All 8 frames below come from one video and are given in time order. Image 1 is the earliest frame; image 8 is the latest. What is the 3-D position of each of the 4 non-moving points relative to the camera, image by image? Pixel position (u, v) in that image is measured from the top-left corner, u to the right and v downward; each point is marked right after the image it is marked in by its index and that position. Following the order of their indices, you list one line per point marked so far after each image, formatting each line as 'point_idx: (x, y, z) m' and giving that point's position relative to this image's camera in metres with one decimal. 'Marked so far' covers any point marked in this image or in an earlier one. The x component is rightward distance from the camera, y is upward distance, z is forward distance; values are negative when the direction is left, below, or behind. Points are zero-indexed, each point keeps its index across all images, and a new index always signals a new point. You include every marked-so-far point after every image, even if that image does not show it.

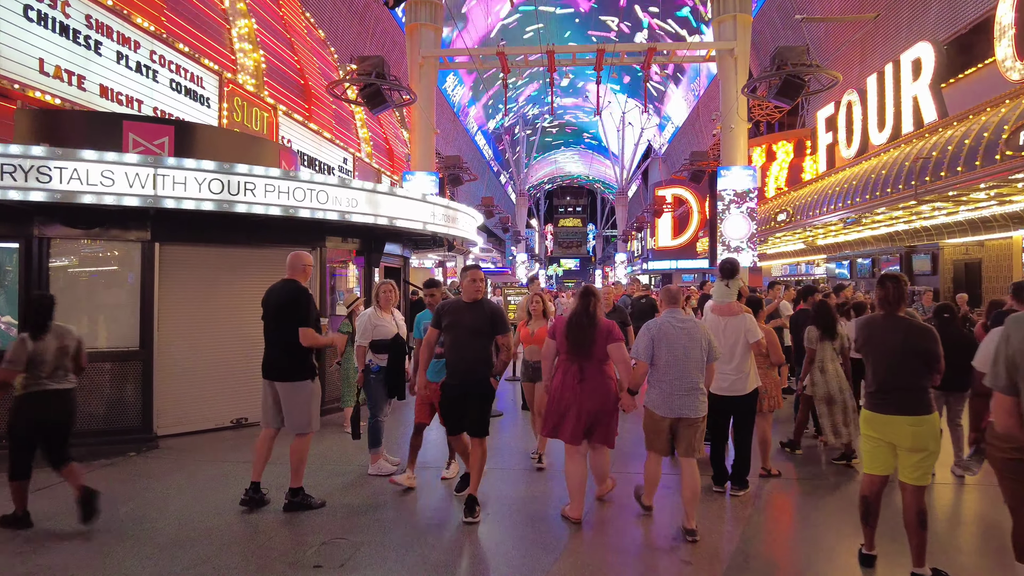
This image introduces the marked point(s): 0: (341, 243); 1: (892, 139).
0: (-2.4, +0.6, +8.2) m
1: (+11.3, +4.4, +17.4) m
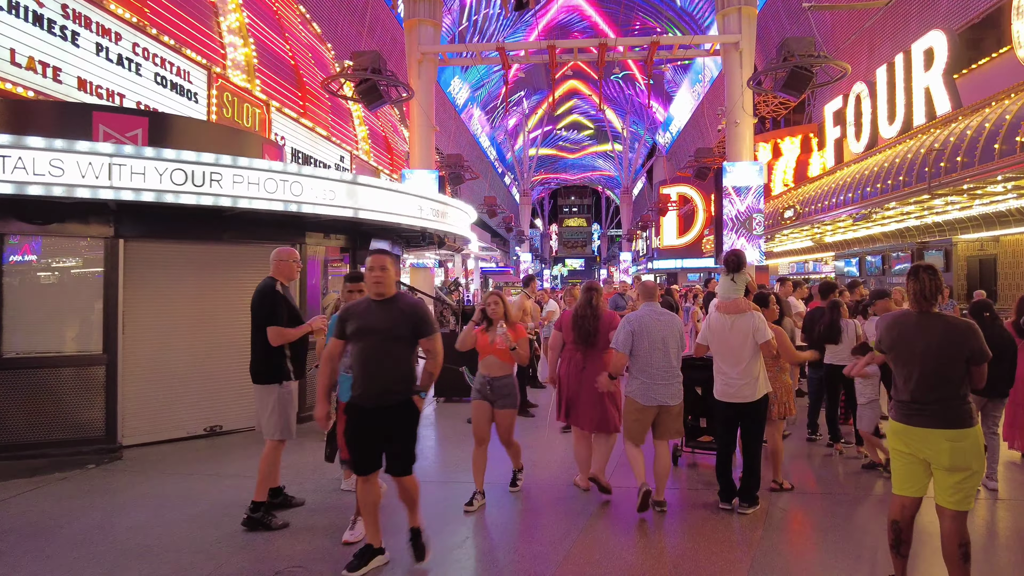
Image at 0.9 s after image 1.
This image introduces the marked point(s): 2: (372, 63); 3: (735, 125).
0: (-2.5, +0.6, +7.8) m
1: (+11.2, +4.4, +16.8) m
2: (-3.7, +6.1, +15.9) m
3: (+6.3, +4.5, +16.8) m
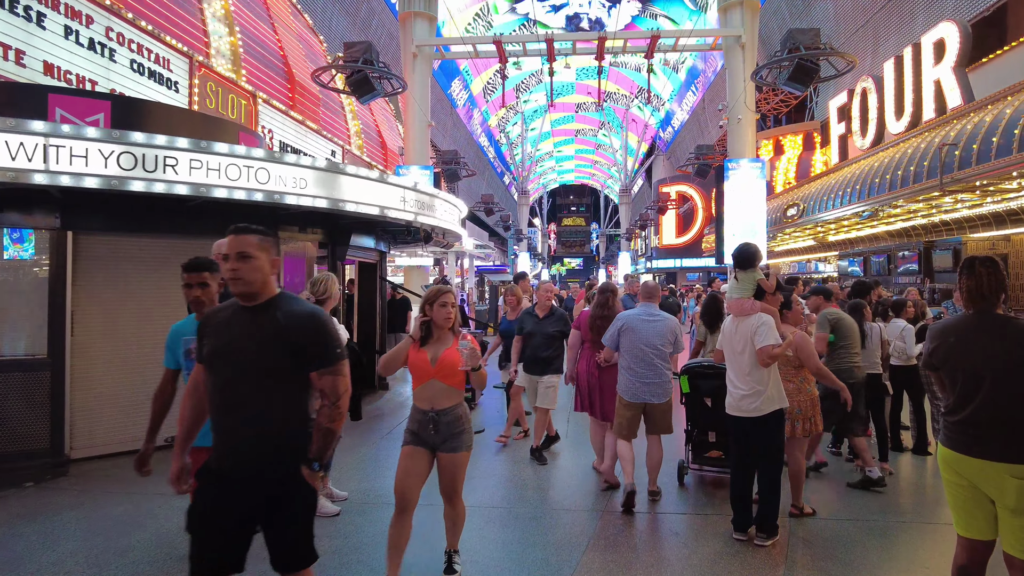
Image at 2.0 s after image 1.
0: (-2.6, +0.7, +7.2) m
1: (+11.1, +4.4, +16.3) m
2: (-3.8, +6.1, +15.3) m
3: (+6.2, +4.5, +16.3) m
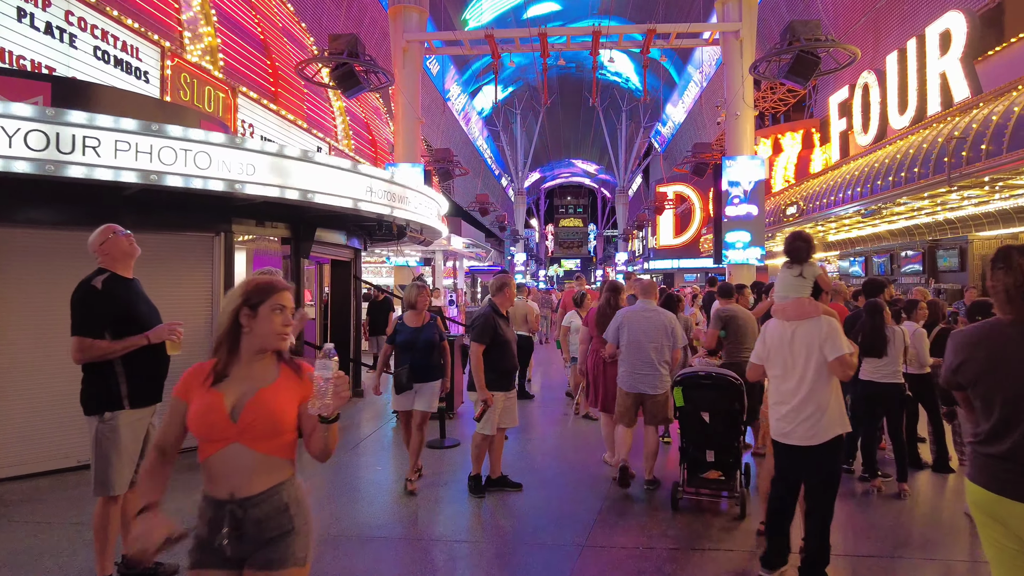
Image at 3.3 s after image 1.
0: (-2.9, +0.7, +6.6) m
1: (+10.8, +4.4, +15.7) m
2: (-4.1, +6.1, +14.7) m
3: (+5.9, +4.5, +15.7) m
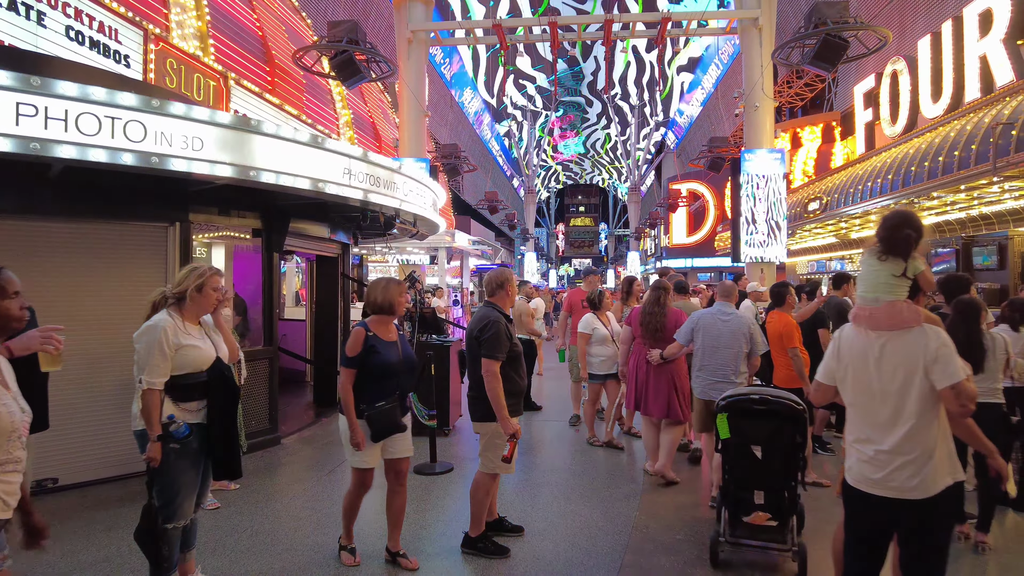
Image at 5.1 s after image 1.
0: (-2.8, +0.7, +5.7) m
1: (+11.0, +4.5, +14.6) m
2: (-3.9, +6.1, +13.9) m
3: (+6.1, +4.5, +14.7) m
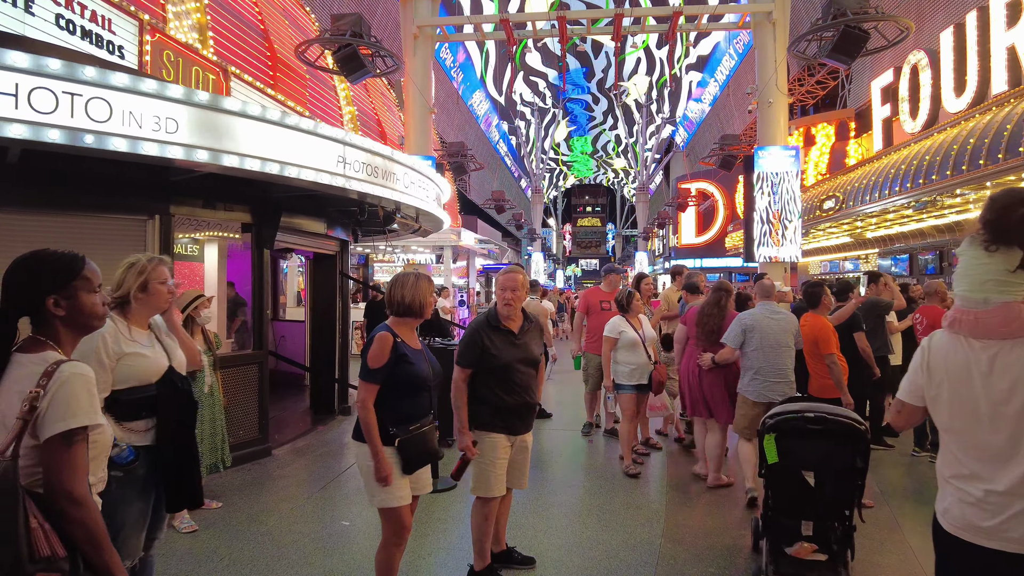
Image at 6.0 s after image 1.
0: (-2.8, +0.7, +5.3) m
1: (+11.2, +4.4, +14.0) m
2: (-3.7, +6.1, +13.5) m
3: (+6.3, +4.5, +14.1) m
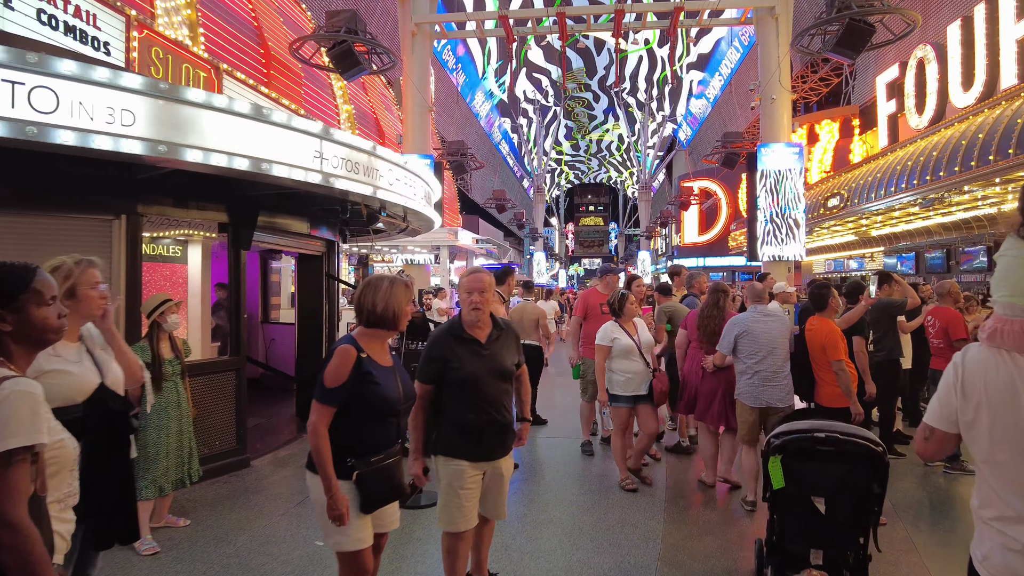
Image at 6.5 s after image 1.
0: (-2.9, +0.7, +5.0) m
1: (+11.2, +4.5, +13.7) m
2: (-3.8, +6.1, +13.2) m
3: (+6.2, +4.5, +13.8) m
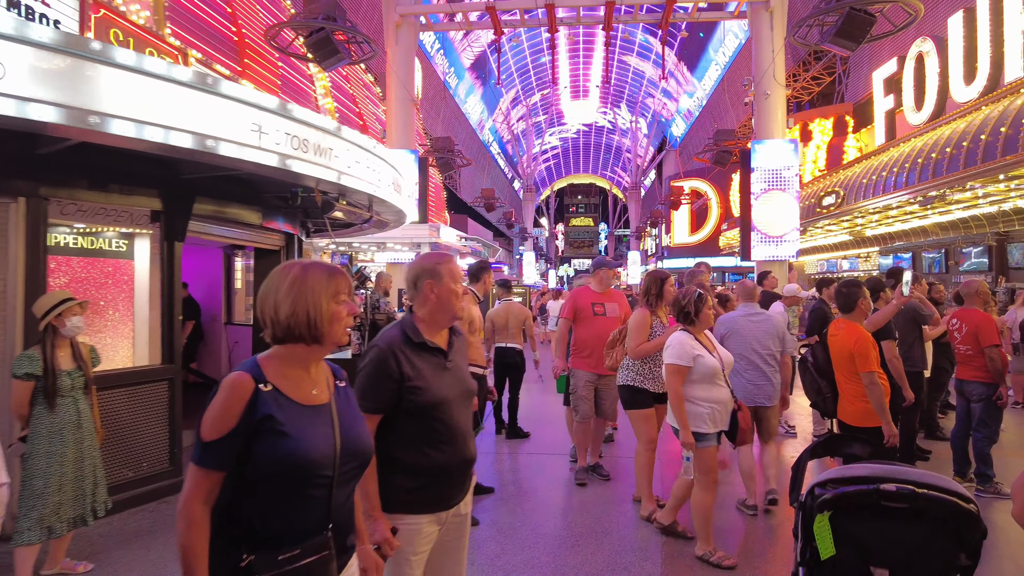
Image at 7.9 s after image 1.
0: (-3.0, +0.7, +4.3) m
1: (+10.8, +4.5, +13.2) m
2: (-4.1, +6.1, +12.5) m
3: (+5.9, +4.5, +13.2) m
